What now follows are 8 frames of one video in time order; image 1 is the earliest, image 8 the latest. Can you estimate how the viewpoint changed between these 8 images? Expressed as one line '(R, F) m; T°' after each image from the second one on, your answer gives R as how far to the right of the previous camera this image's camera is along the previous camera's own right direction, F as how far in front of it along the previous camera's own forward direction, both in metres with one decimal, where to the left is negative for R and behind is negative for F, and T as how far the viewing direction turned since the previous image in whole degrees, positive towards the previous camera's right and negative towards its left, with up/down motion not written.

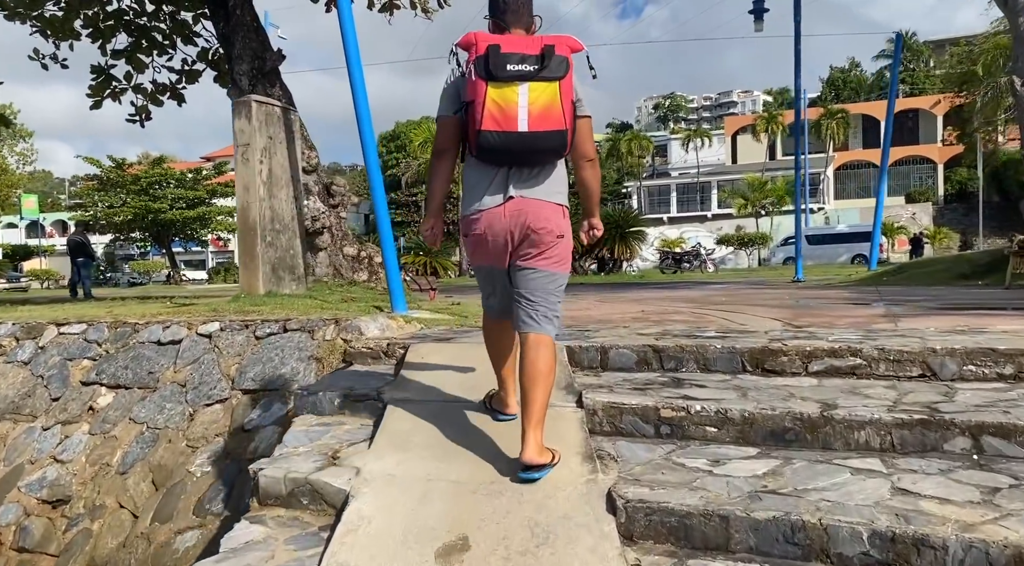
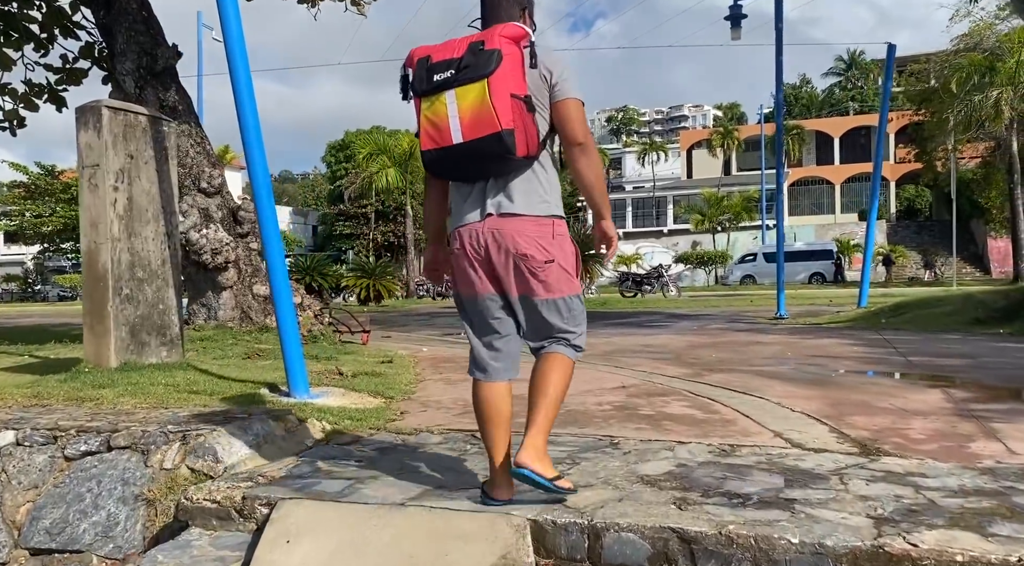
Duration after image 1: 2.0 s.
(+0.1, +1.8) m; +3°
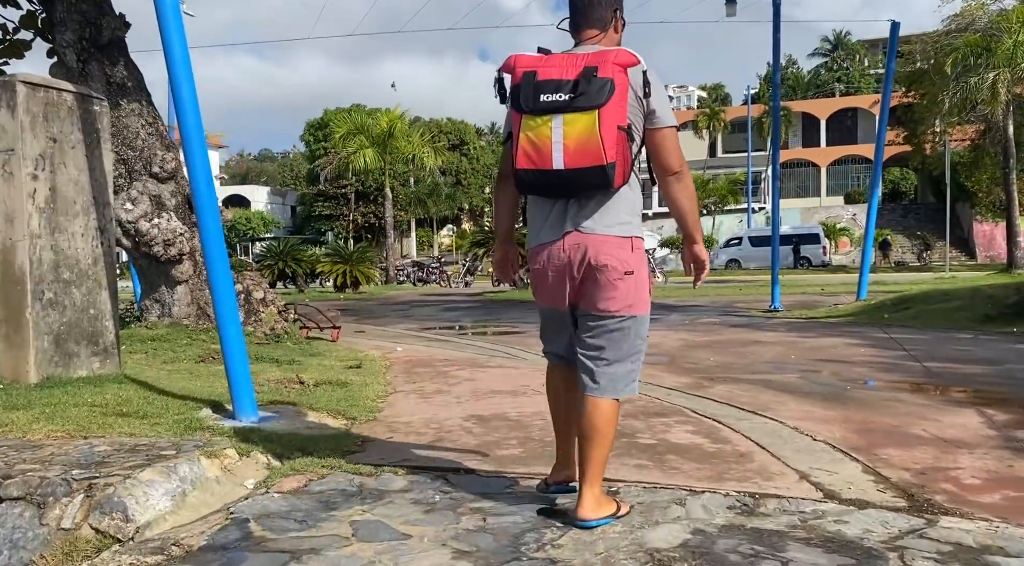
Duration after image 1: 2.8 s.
(0.0, +0.7) m; +1°
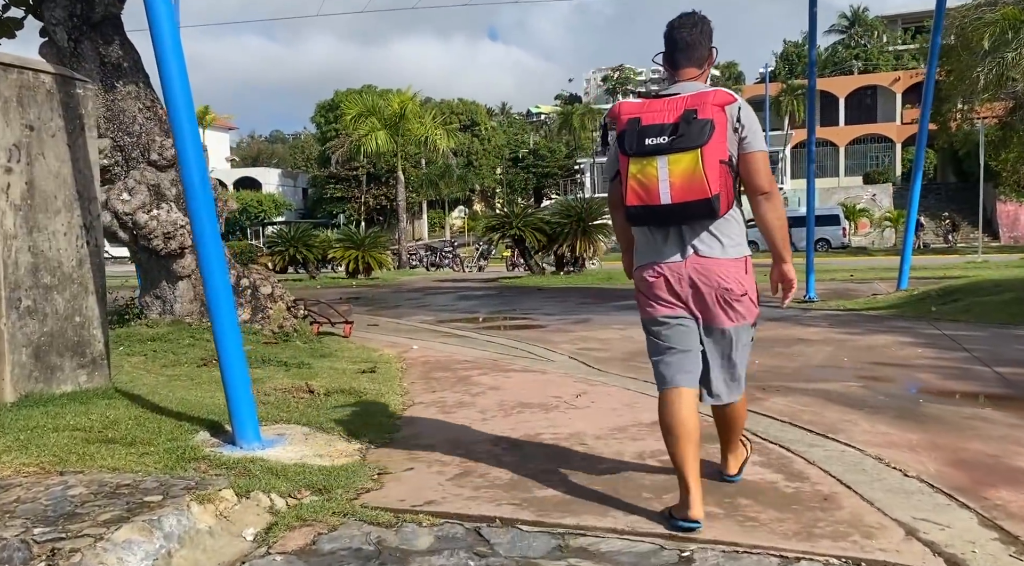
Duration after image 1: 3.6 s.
(-0.1, +0.6) m; -1°
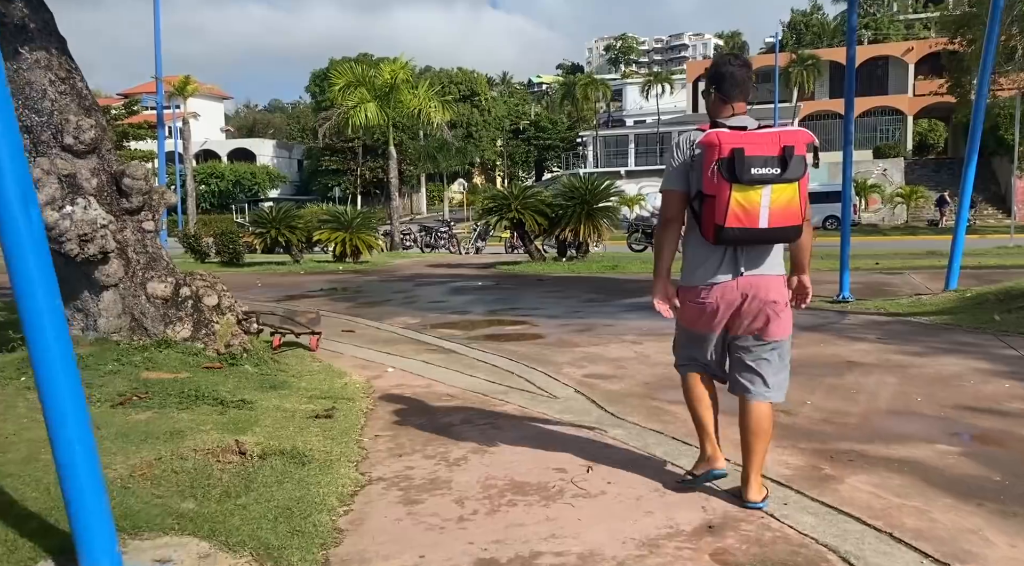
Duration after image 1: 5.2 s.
(+0.1, +1.3) m; 0°
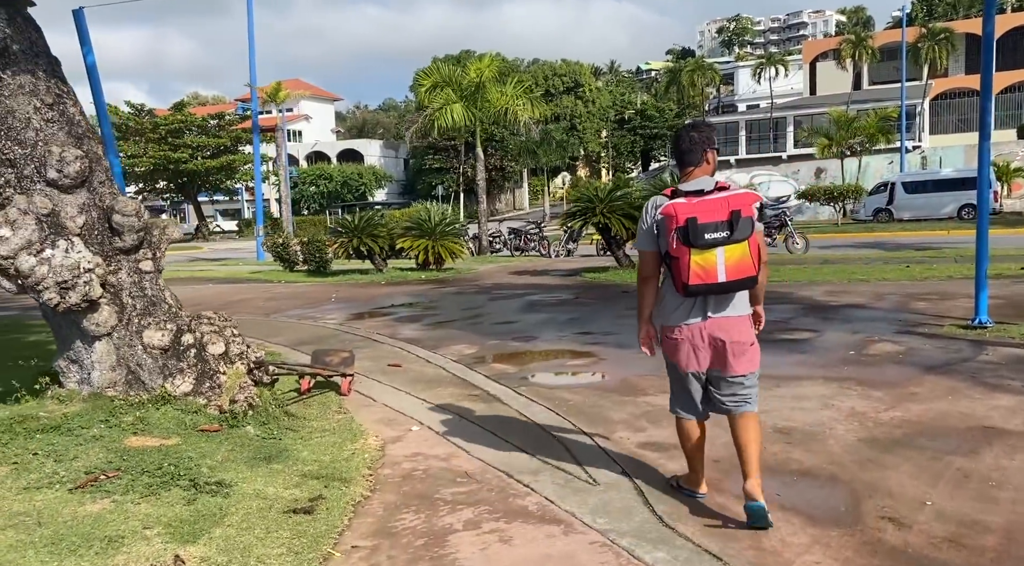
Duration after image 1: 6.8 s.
(+0.5, +1.1) m; -8°
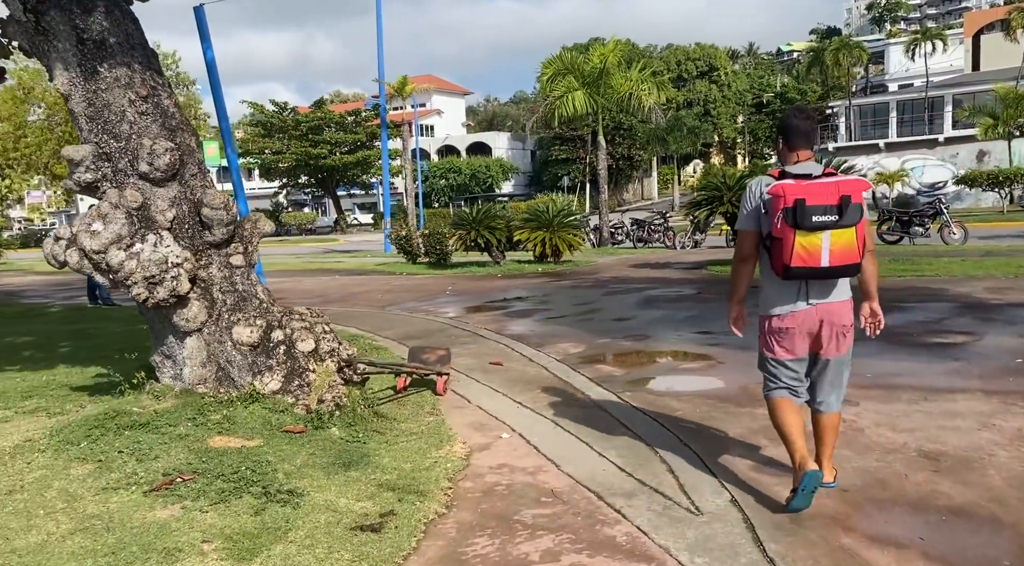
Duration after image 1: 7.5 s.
(+0.2, +0.5) m; -9°
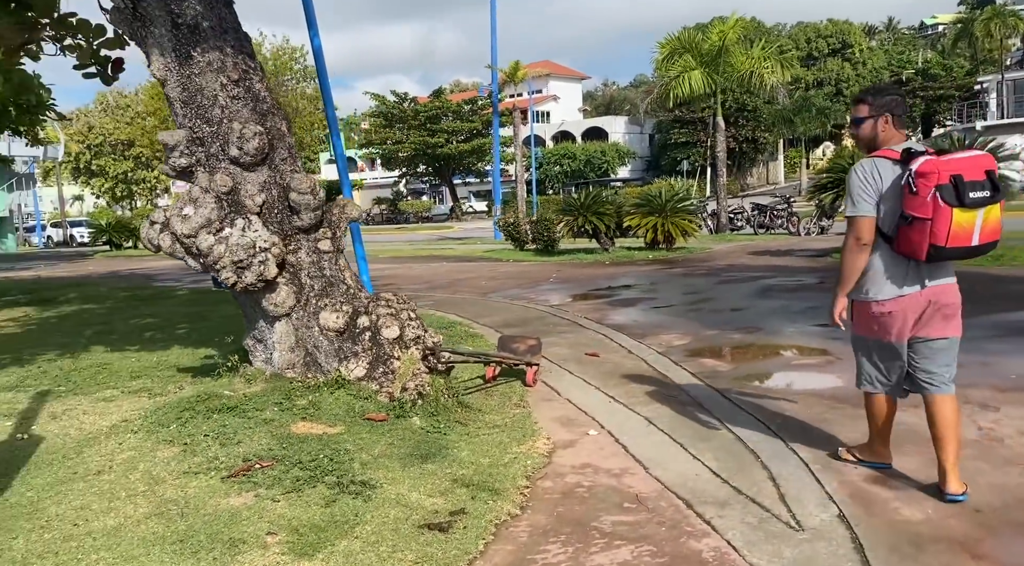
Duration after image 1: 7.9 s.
(+0.2, +0.3) m; -8°
